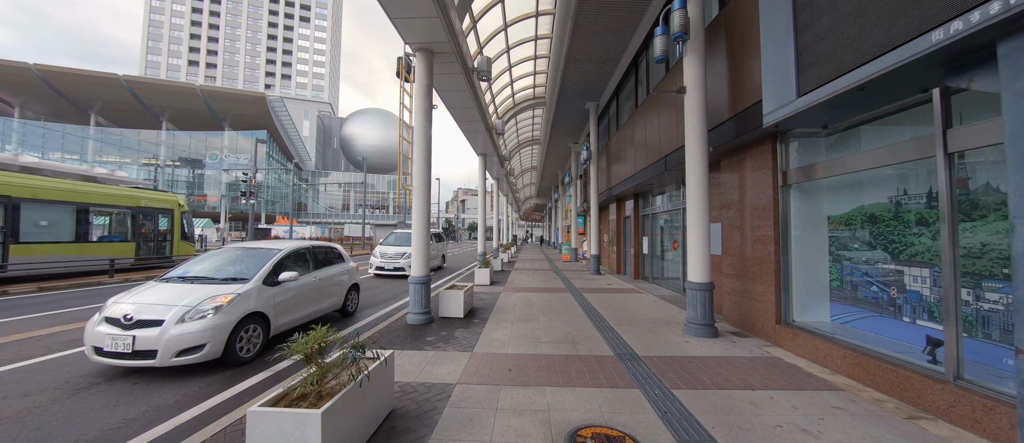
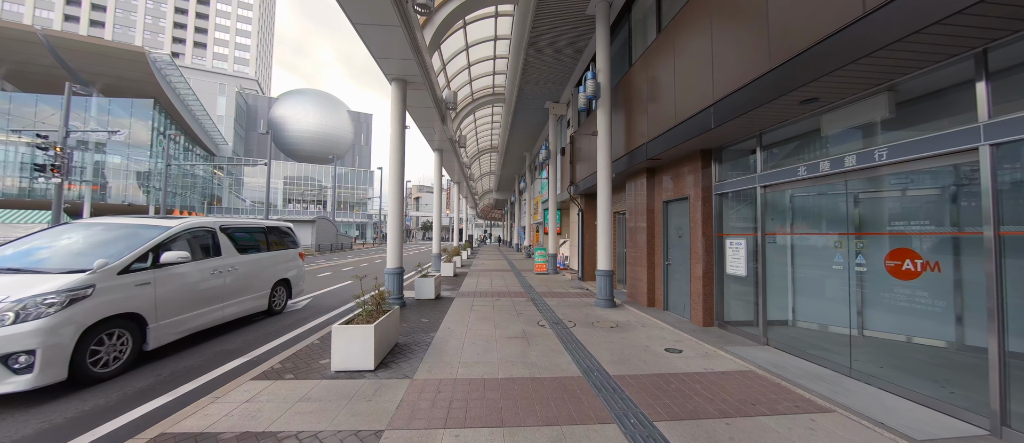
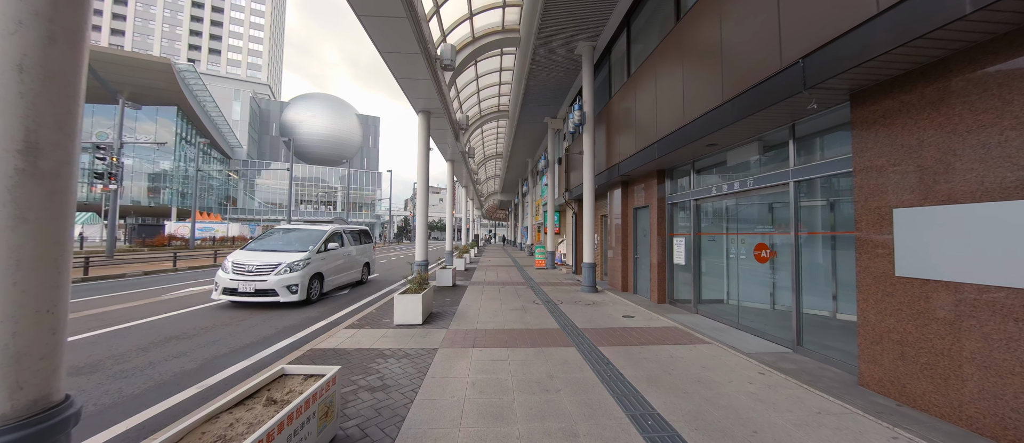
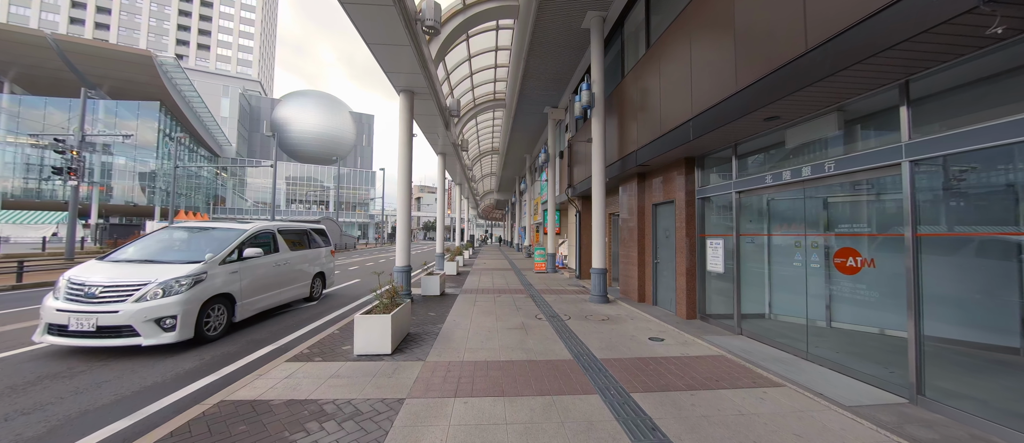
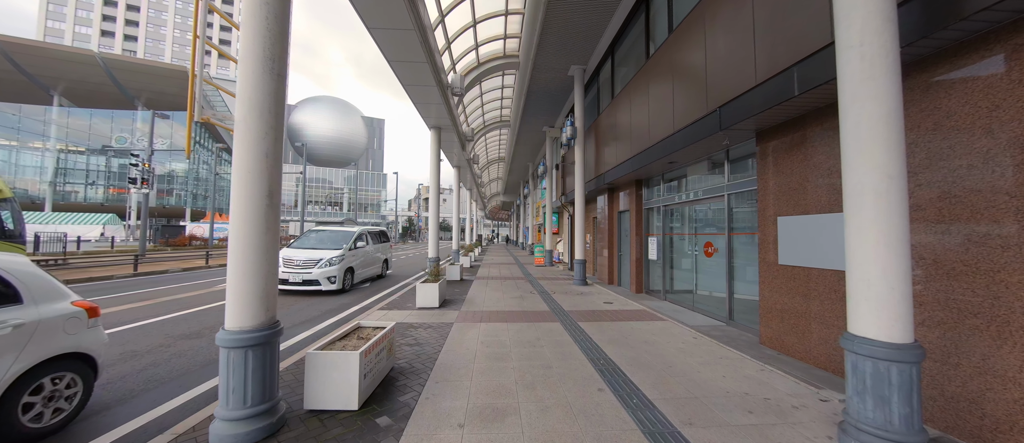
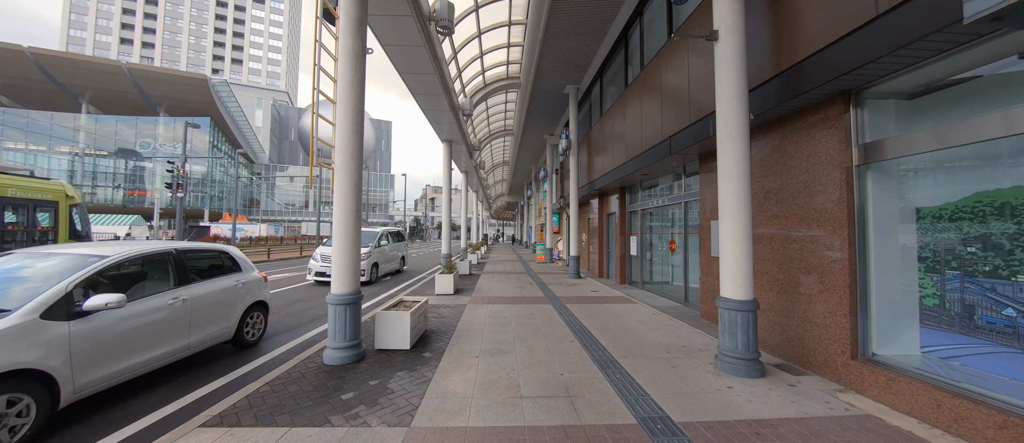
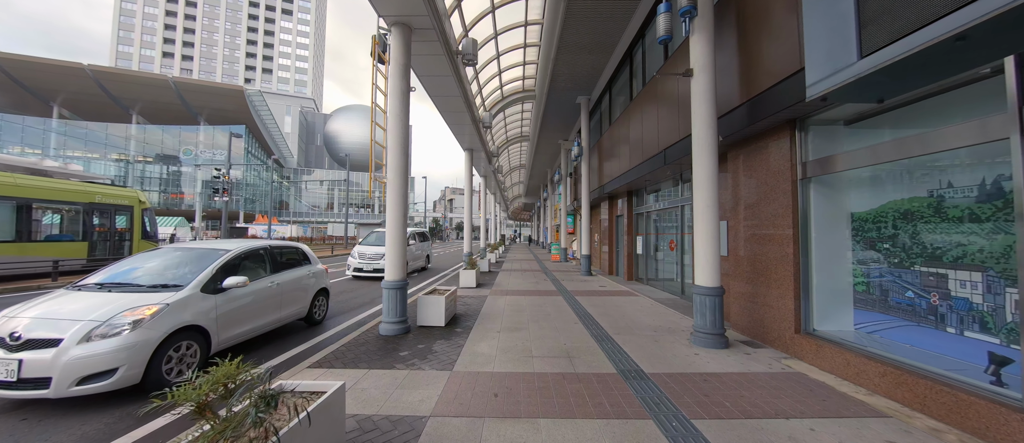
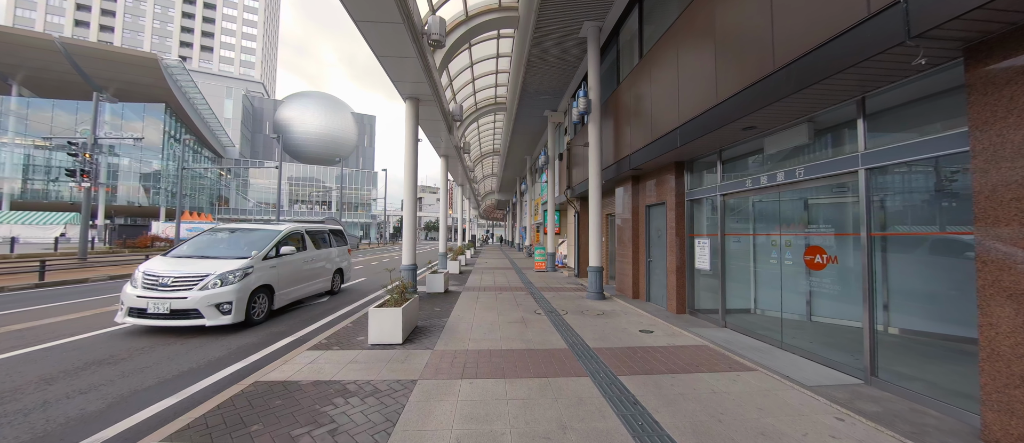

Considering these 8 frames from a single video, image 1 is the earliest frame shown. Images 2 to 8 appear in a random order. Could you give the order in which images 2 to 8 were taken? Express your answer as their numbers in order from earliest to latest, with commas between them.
7, 6, 5, 3, 8, 4, 2
